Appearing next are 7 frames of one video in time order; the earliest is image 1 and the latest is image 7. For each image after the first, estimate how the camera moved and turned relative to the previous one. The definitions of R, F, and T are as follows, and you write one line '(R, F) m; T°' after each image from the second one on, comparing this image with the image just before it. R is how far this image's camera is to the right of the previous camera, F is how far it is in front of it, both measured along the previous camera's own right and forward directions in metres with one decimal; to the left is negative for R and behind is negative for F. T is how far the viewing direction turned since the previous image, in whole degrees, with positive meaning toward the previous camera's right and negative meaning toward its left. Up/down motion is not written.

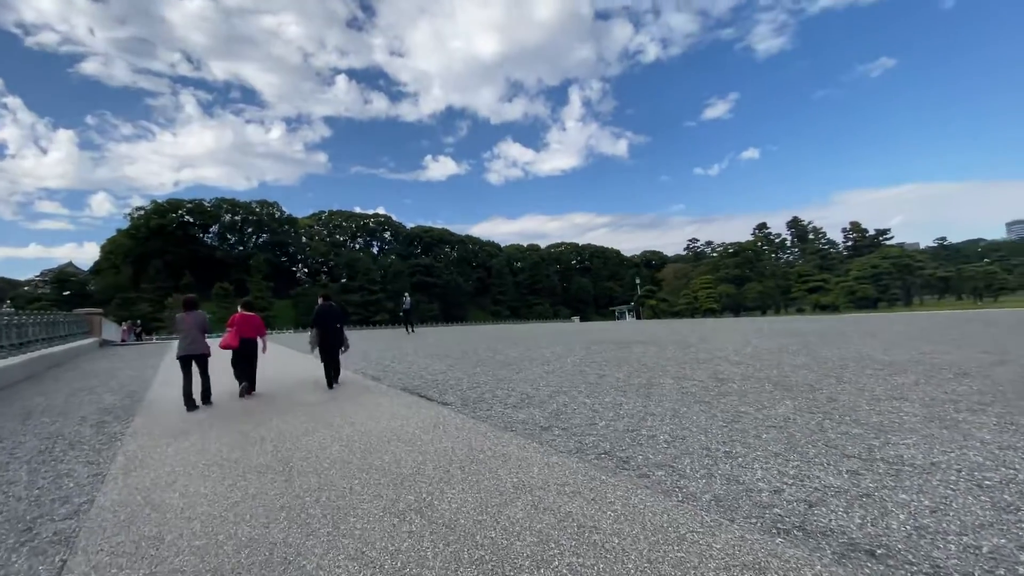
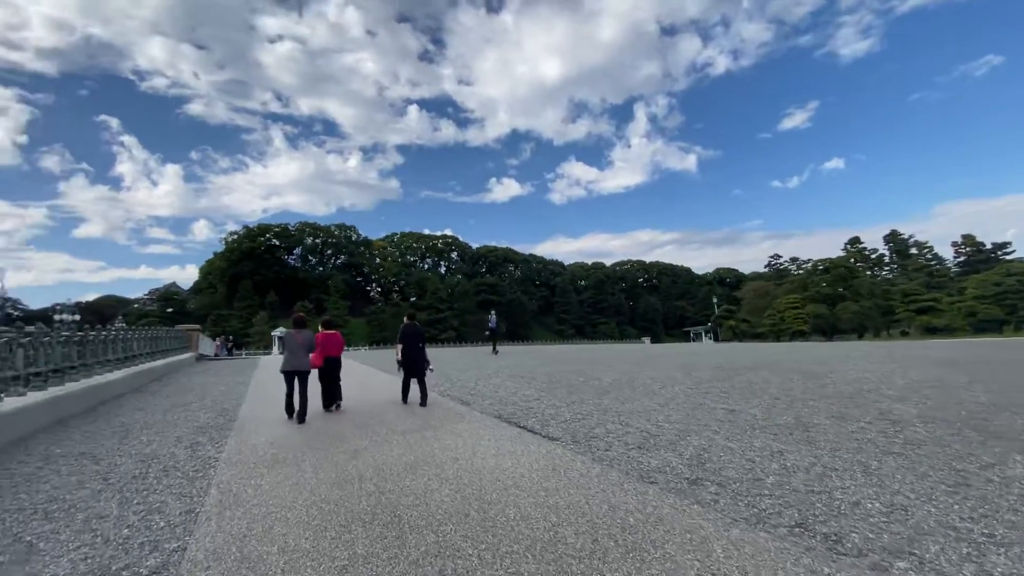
(-0.8, +0.9) m; -8°
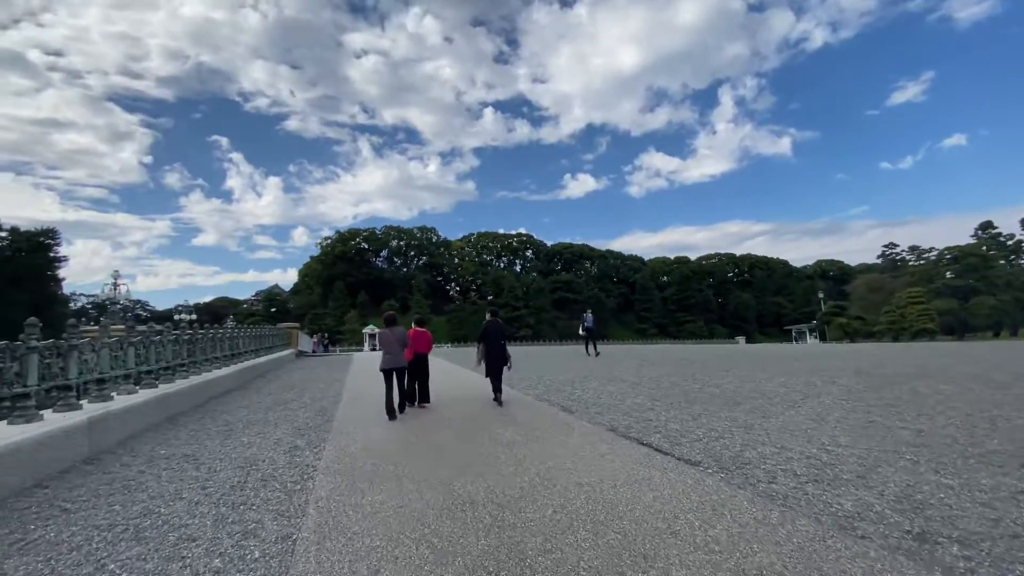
(-0.6, +1.0) m; -9°
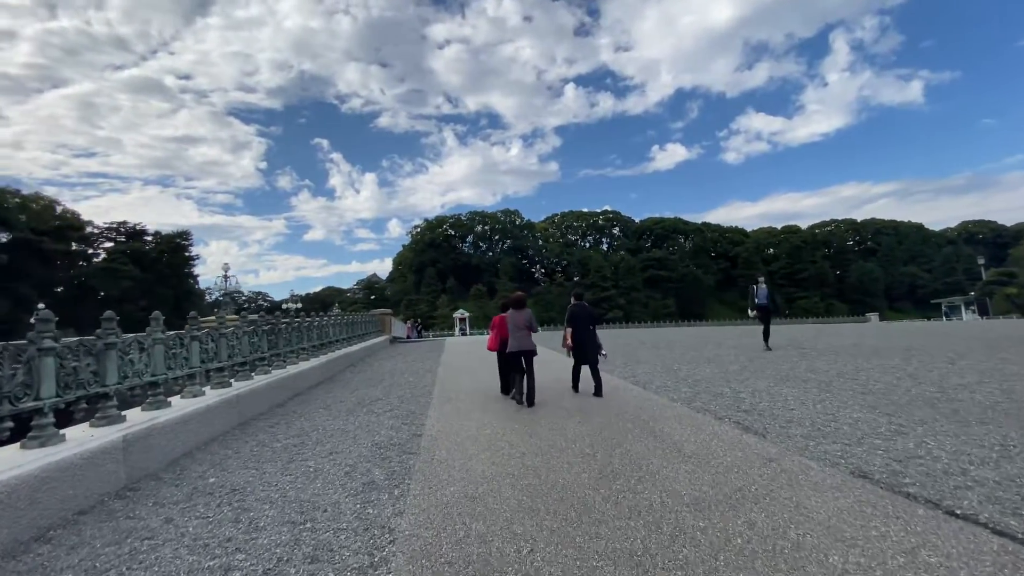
(-0.8, +2.5) m; -10°
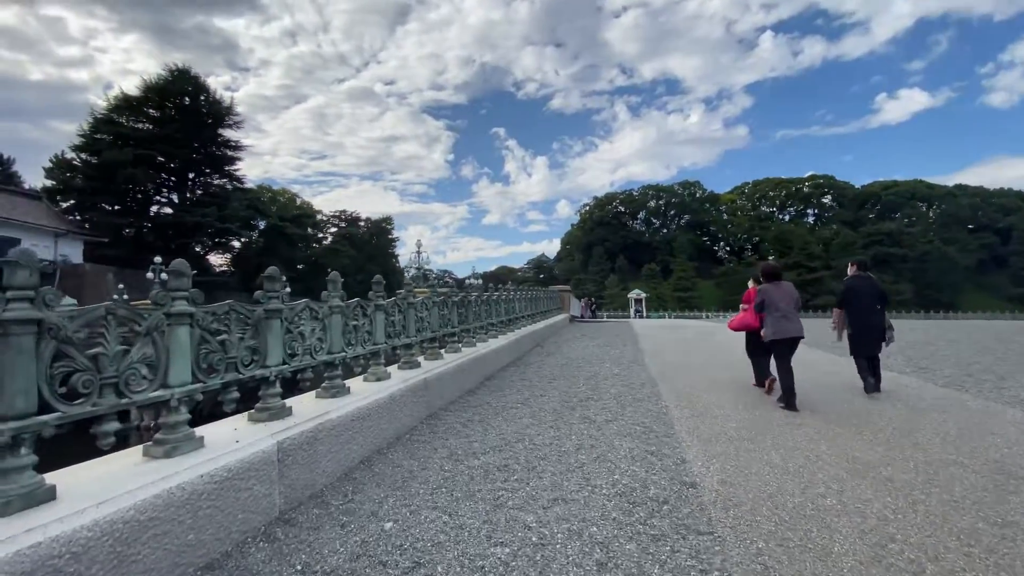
(-1.5, +2.6) m; -20°
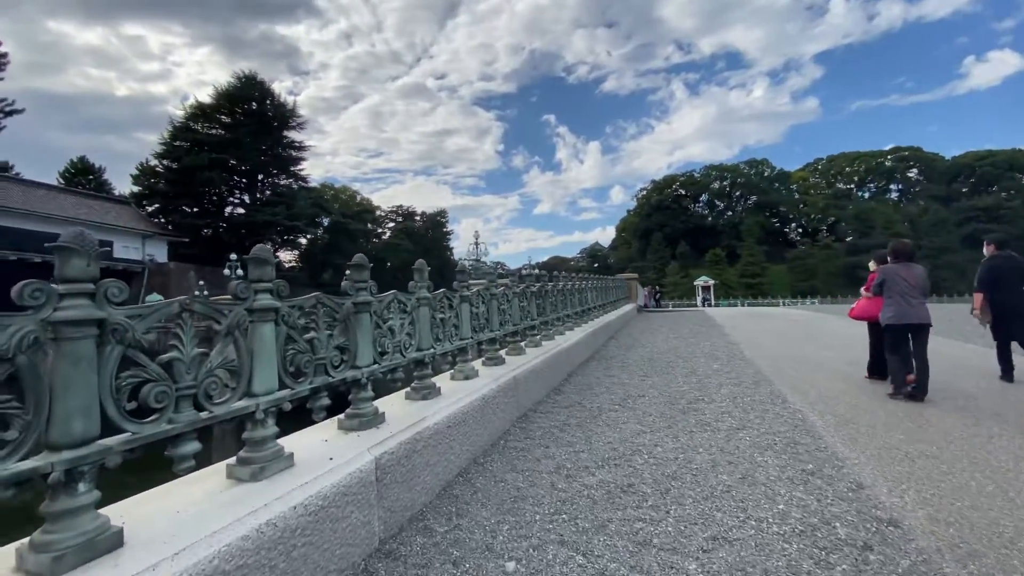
(-0.6, +0.8) m; -6°
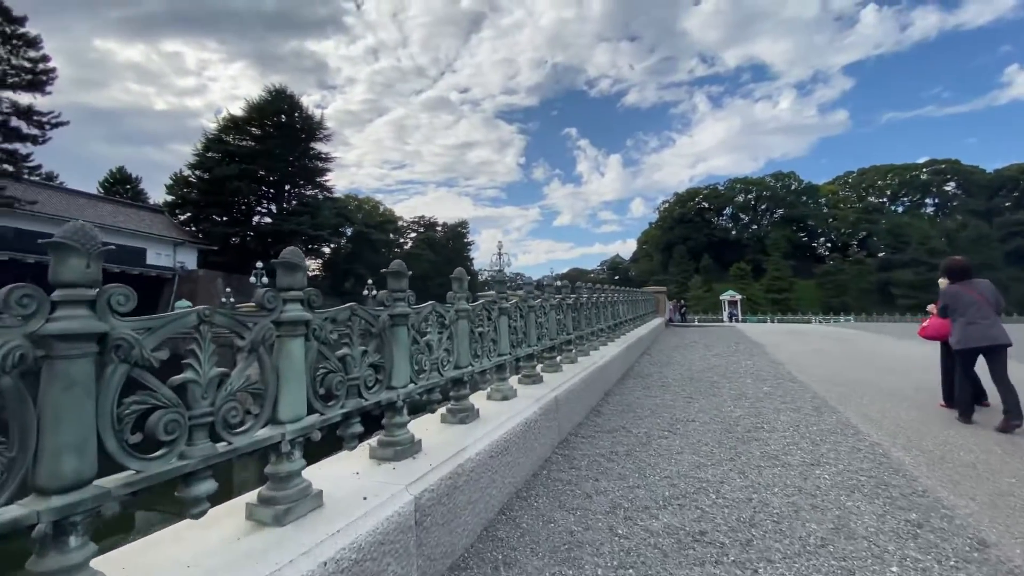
(-0.3, +0.5) m; -2°
